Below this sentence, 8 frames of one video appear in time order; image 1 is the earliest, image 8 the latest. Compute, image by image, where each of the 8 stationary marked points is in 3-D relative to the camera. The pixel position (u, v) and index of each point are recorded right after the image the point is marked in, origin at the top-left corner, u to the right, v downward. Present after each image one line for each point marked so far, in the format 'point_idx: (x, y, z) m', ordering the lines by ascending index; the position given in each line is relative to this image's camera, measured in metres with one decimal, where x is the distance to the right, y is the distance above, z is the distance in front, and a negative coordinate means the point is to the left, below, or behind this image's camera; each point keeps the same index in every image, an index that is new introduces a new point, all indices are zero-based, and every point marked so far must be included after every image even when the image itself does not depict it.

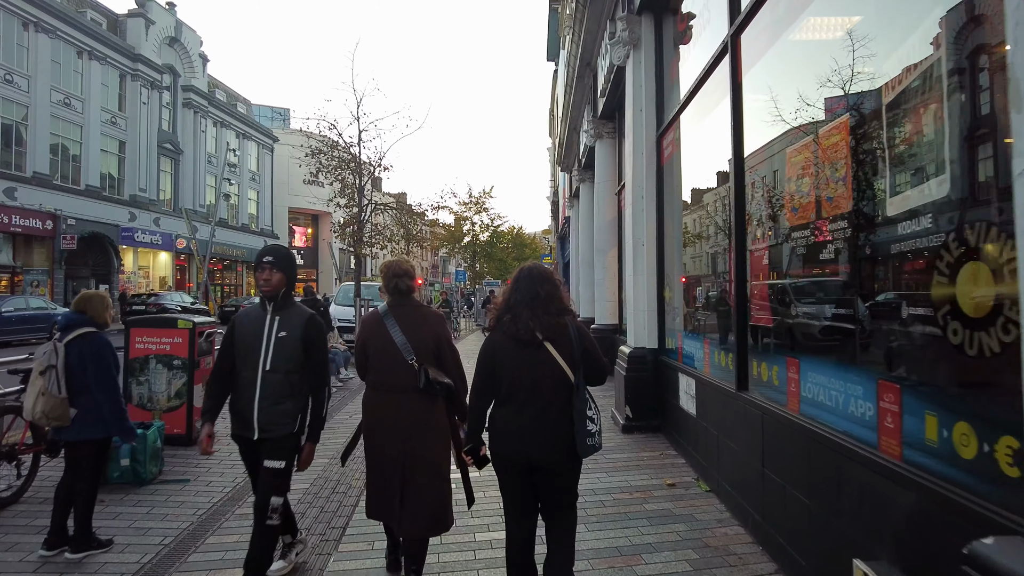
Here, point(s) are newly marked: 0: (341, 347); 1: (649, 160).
0: (-3.1, -1.0, +11.9) m
1: (+1.5, +1.4, +7.2) m
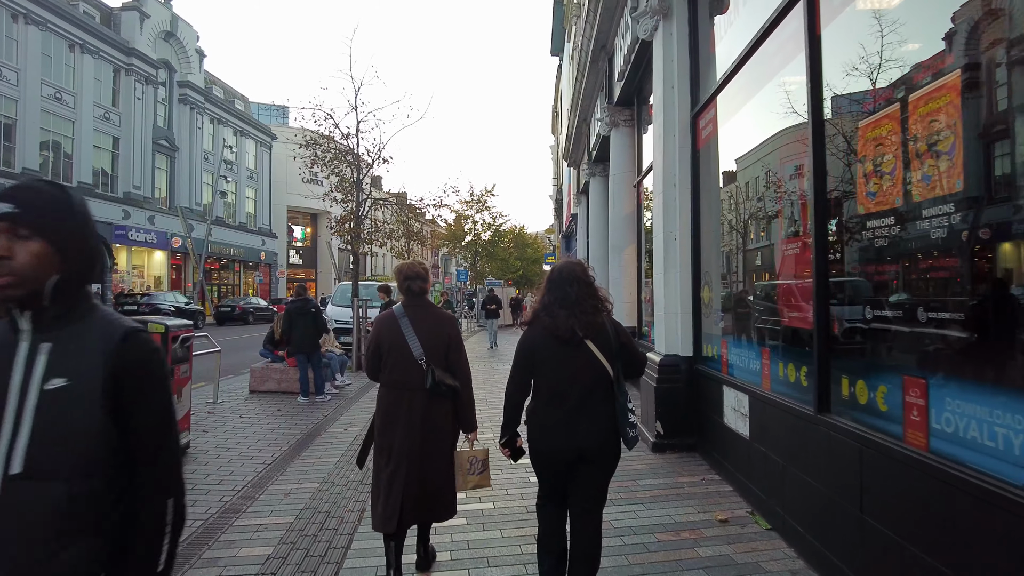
0: (-2.9, -1.0, +11.1) m
1: (+1.7, +1.4, +6.4) m
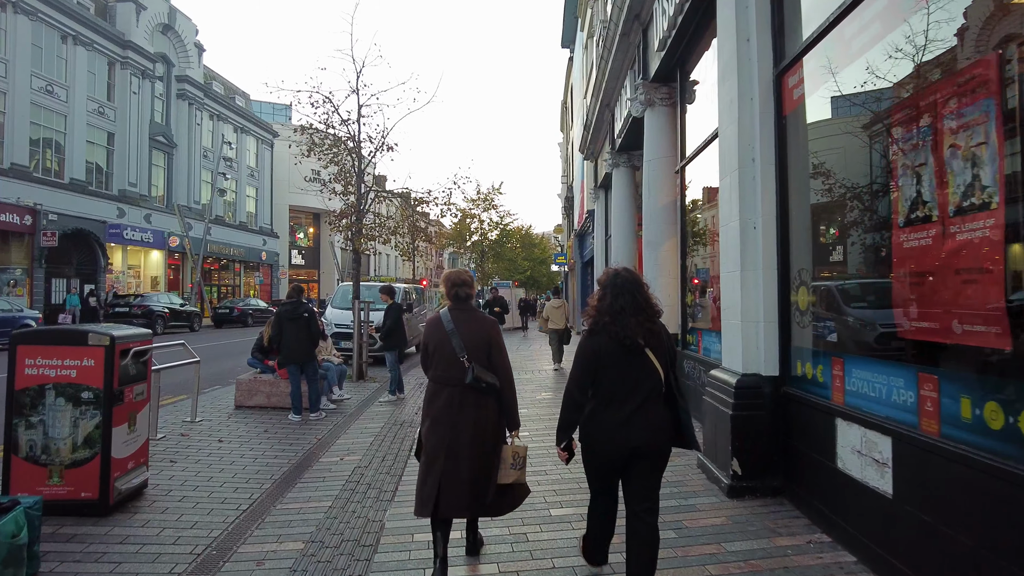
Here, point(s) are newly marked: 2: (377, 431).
0: (-2.6, -1.0, +9.8) m
1: (+1.9, +1.4, +5.1) m
2: (-1.6, -1.7, +7.8) m
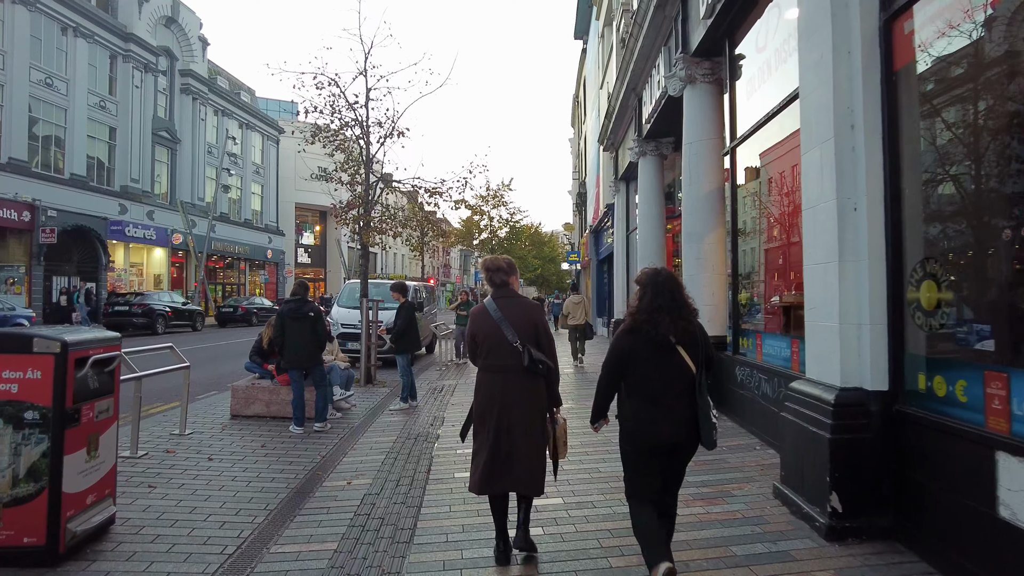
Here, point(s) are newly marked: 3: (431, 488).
0: (-2.3, -1.0, +8.9) m
1: (+2.2, +1.4, +4.2) m
2: (-1.3, -1.6, +6.9) m
3: (-0.6, -1.6, +5.3) m
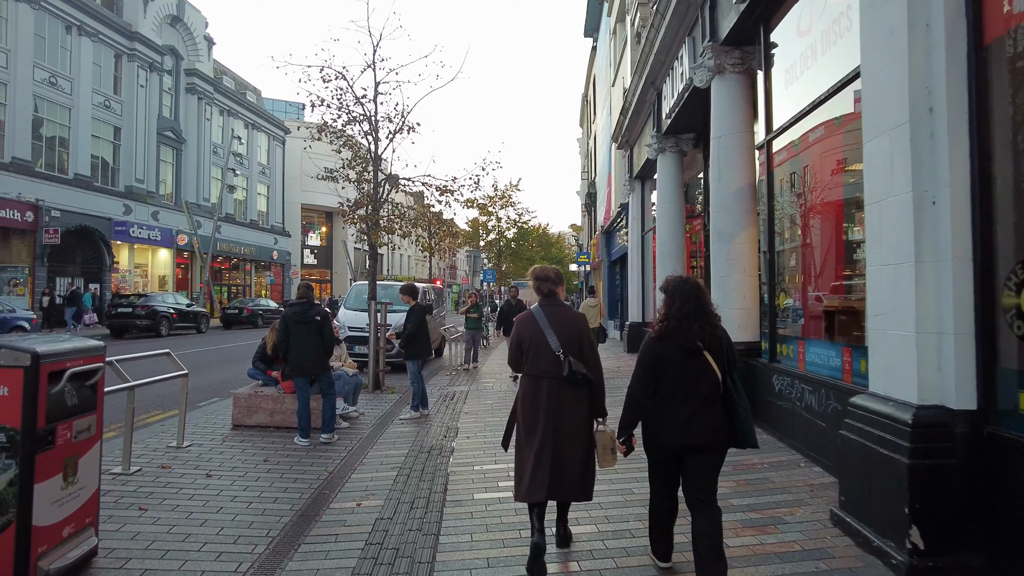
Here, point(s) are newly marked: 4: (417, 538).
0: (-2.1, -1.0, +8.4) m
1: (+2.4, +1.4, +3.7) m
2: (-1.1, -1.7, +6.4) m
3: (-0.4, -1.6, +4.8) m
4: (-0.6, -1.6, +4.4) m
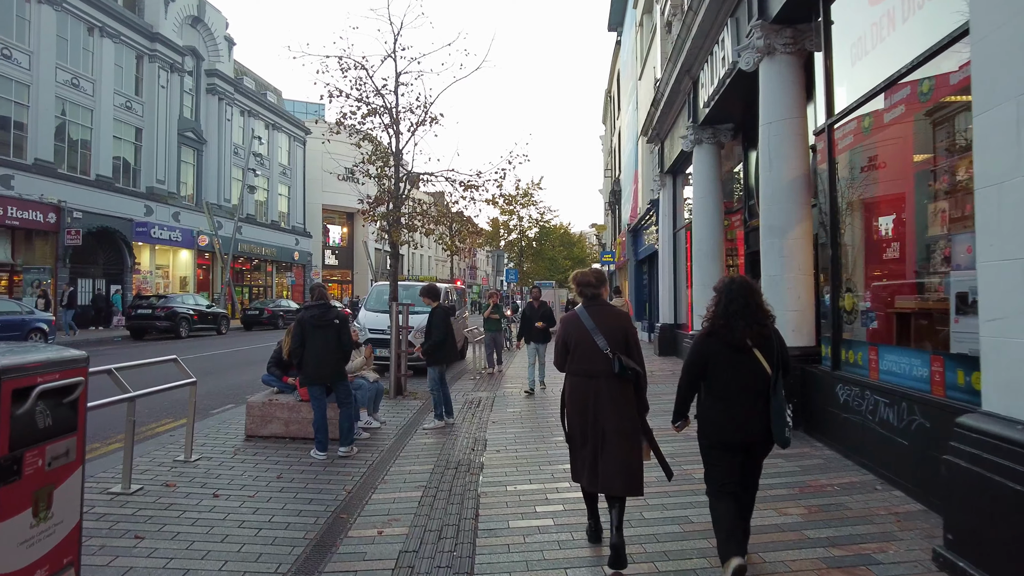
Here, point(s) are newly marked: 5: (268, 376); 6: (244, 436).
0: (-1.7, -1.0, +7.9) m
1: (+2.6, +1.4, +3.0) m
2: (-0.8, -1.7, +5.8) m
3: (-0.2, -1.6, +4.3) m
4: (-0.4, -1.6, +3.8) m
5: (-2.8, -1.0, +7.7) m
6: (-3.0, -1.7, +7.5) m
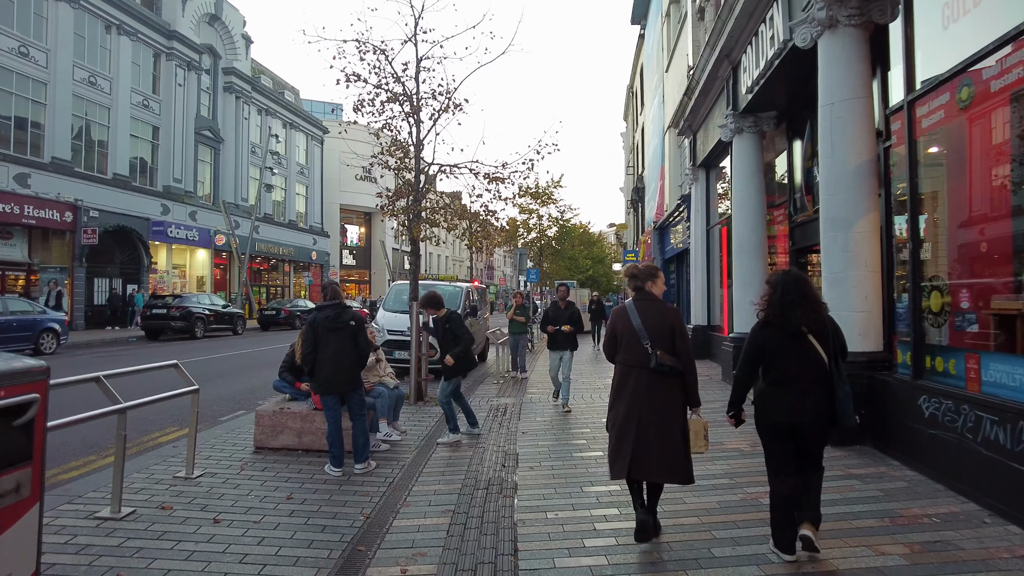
0: (-1.3, -1.0, +7.2) m
1: (+2.9, +1.4, +2.2) m
2: (-0.5, -1.7, +5.2) m
3: (+0.1, -1.6, +3.6) m
4: (-0.1, -1.6, +3.1) m
5: (-2.5, -1.0, +7.0) m
6: (-2.7, -1.6, +6.8) m
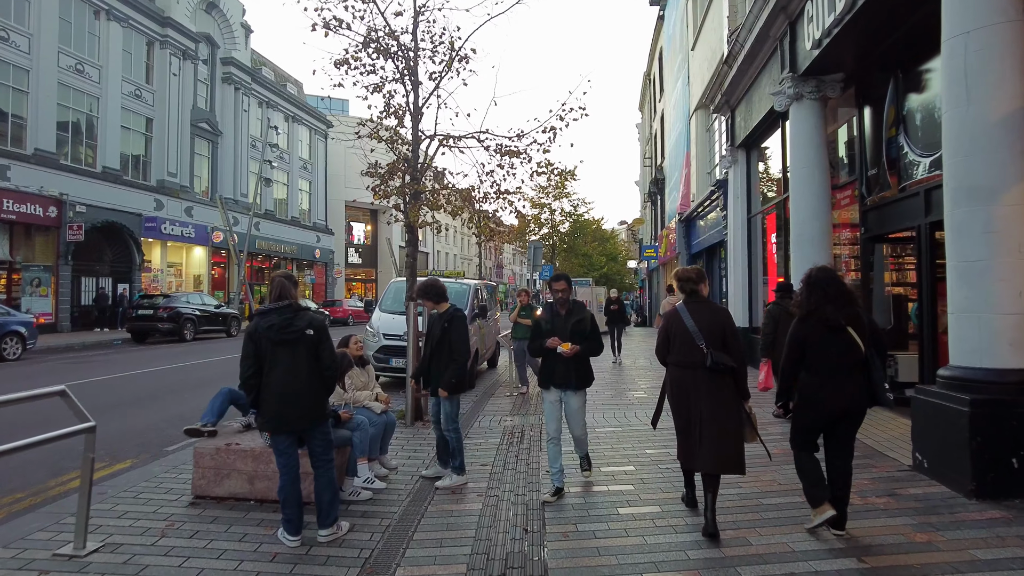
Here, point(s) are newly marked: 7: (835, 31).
0: (-1.2, -1.0, +5.5) m
1: (+3.0, +1.4, +0.5) m
2: (-0.3, -1.6, +3.4) m
3: (+0.2, -1.6, +1.8) m
4: (0.0, -1.6, +1.4) m
5: (-2.3, -1.0, +5.4) m
6: (-2.5, -1.6, +5.1) m
7: (+3.8, +2.9, +7.9) m
